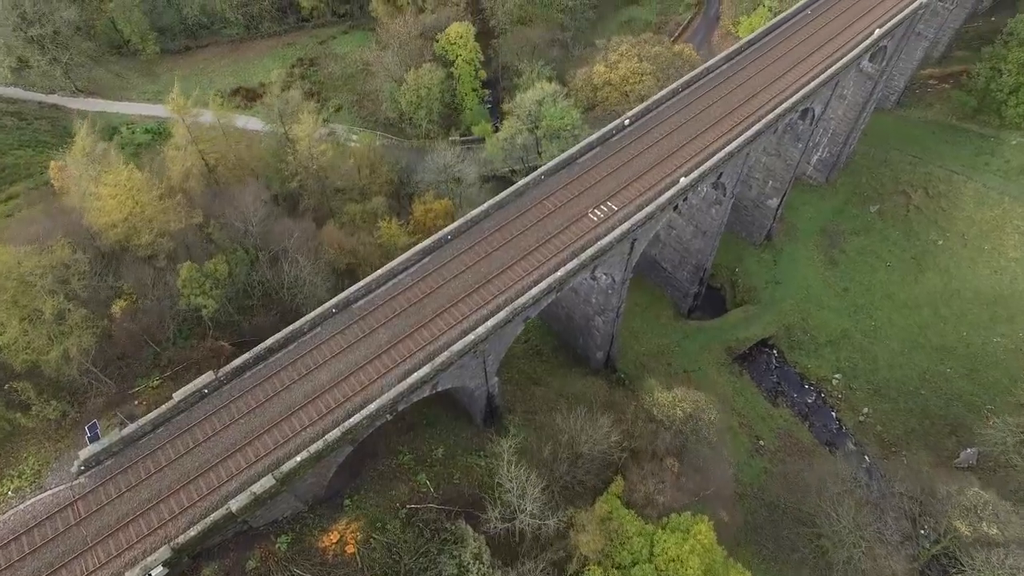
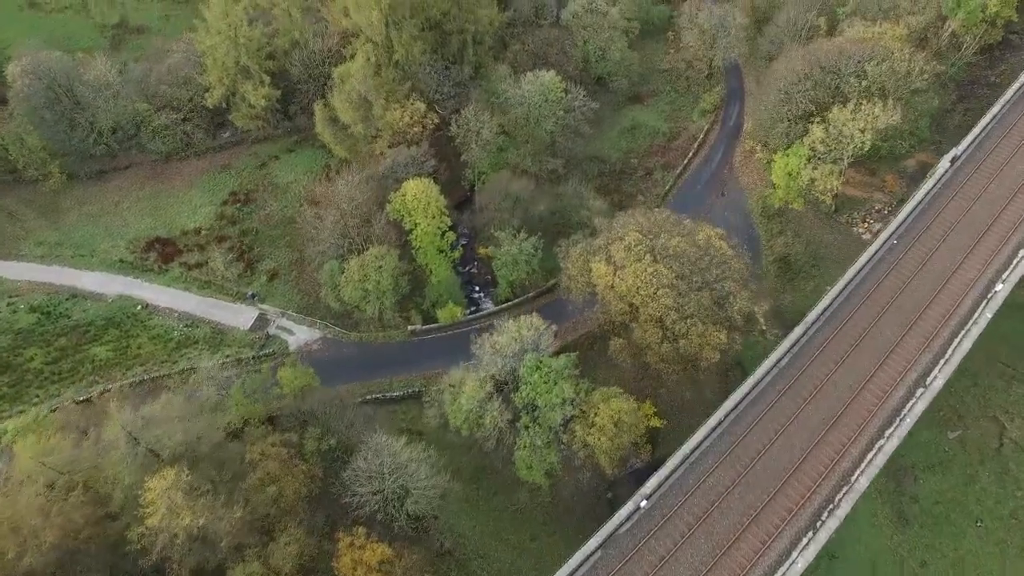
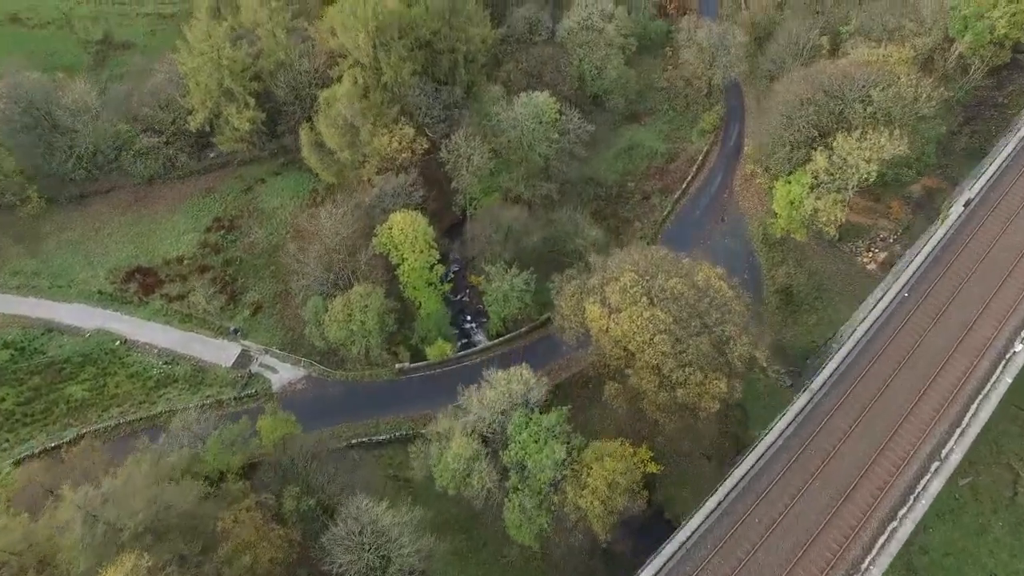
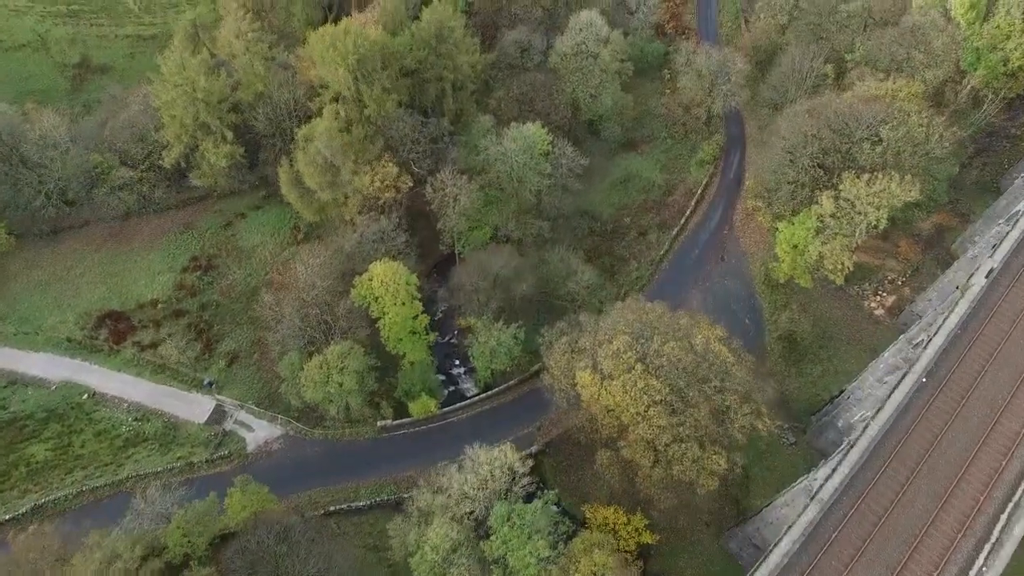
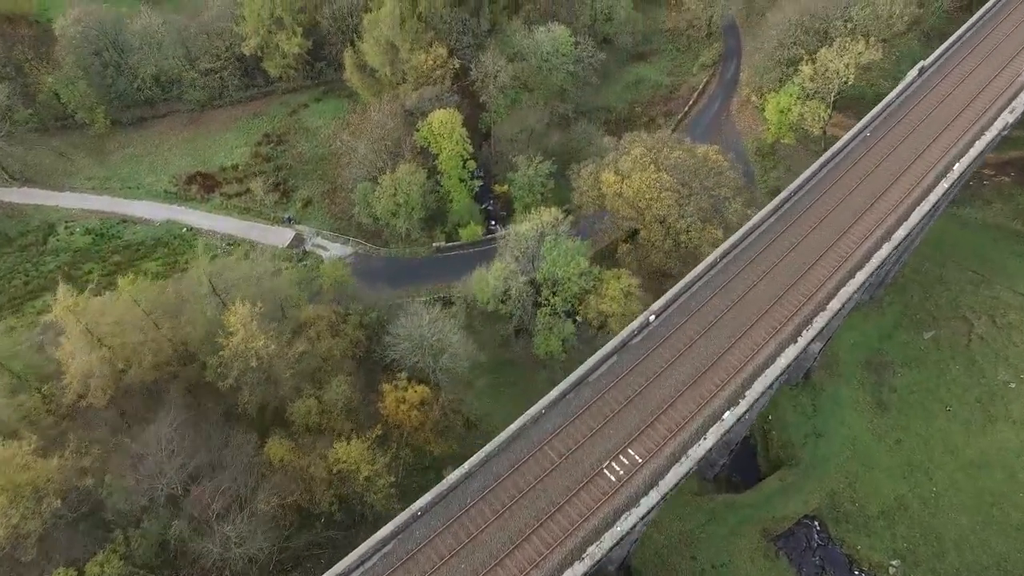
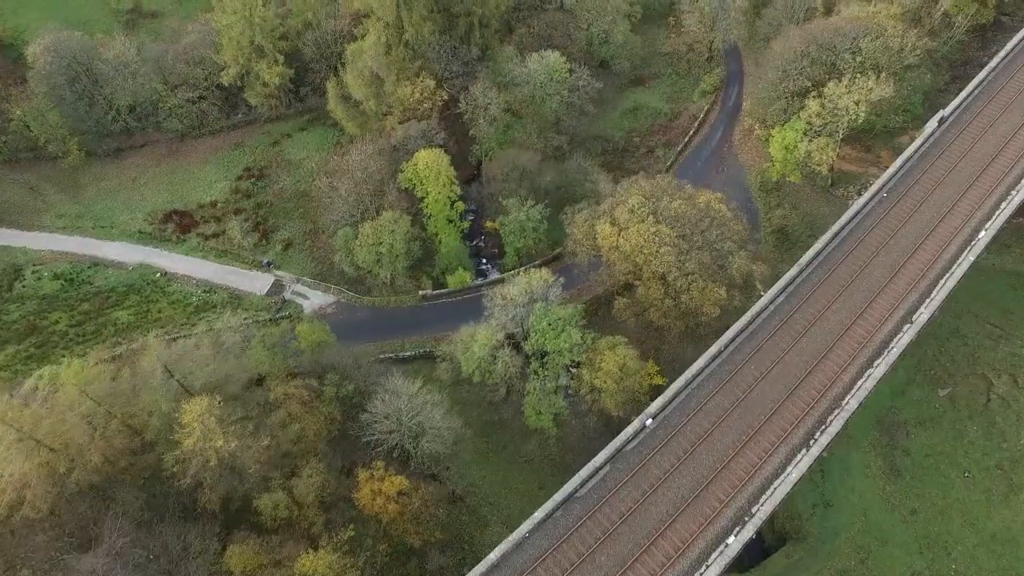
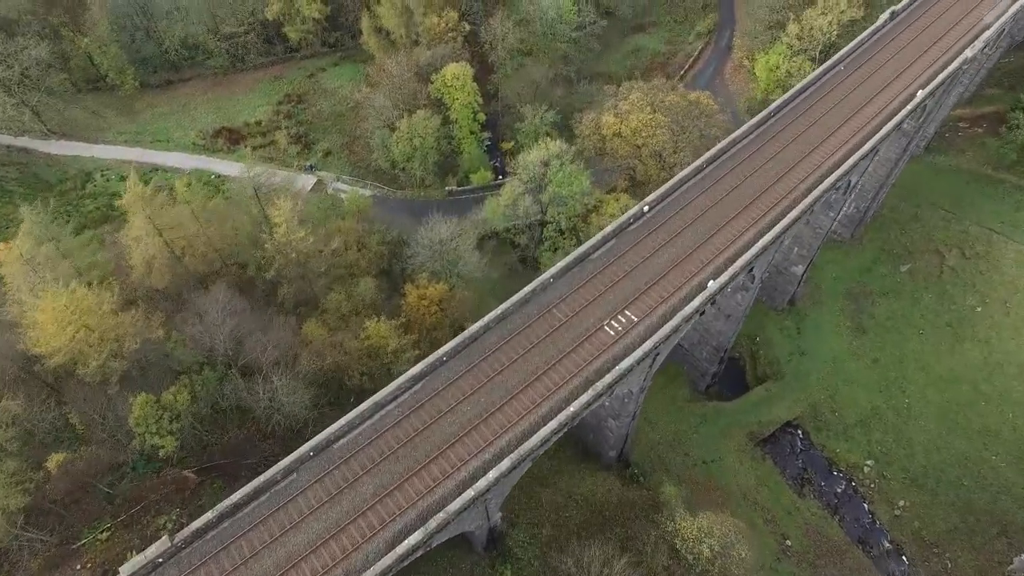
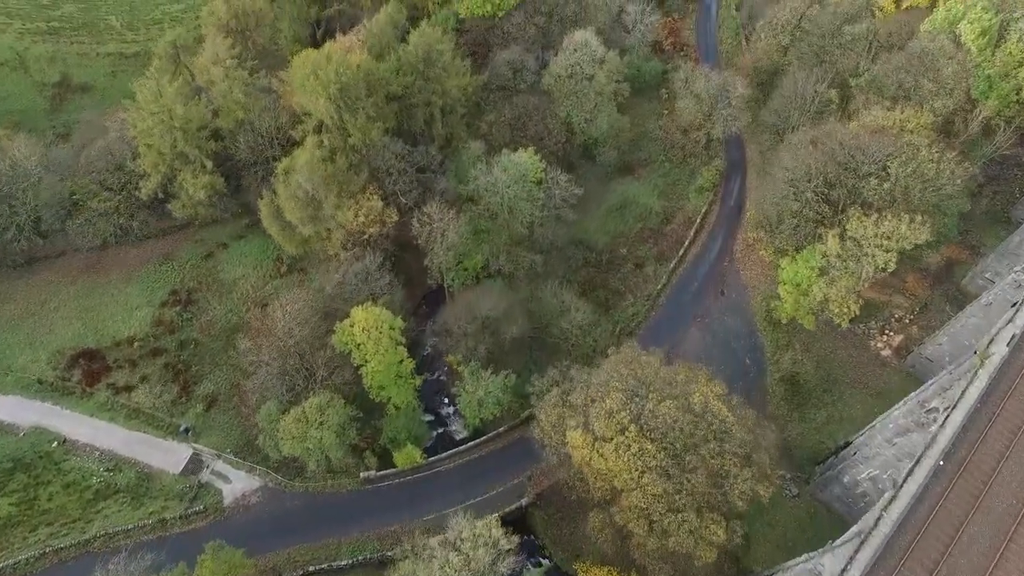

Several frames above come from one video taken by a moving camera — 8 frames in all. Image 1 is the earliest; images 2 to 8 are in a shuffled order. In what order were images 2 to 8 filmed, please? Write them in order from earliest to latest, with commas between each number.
7, 5, 6, 2, 3, 4, 8
